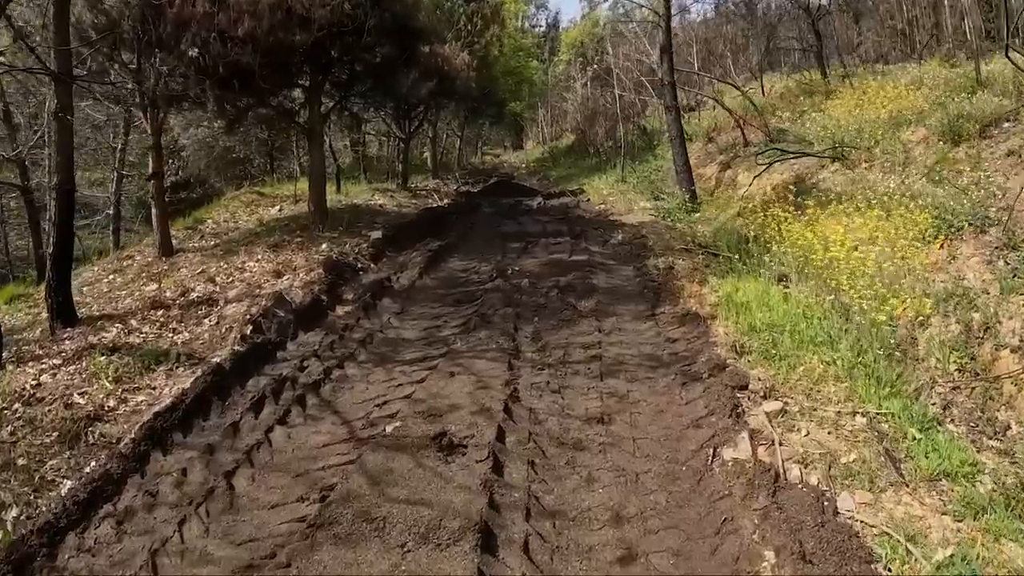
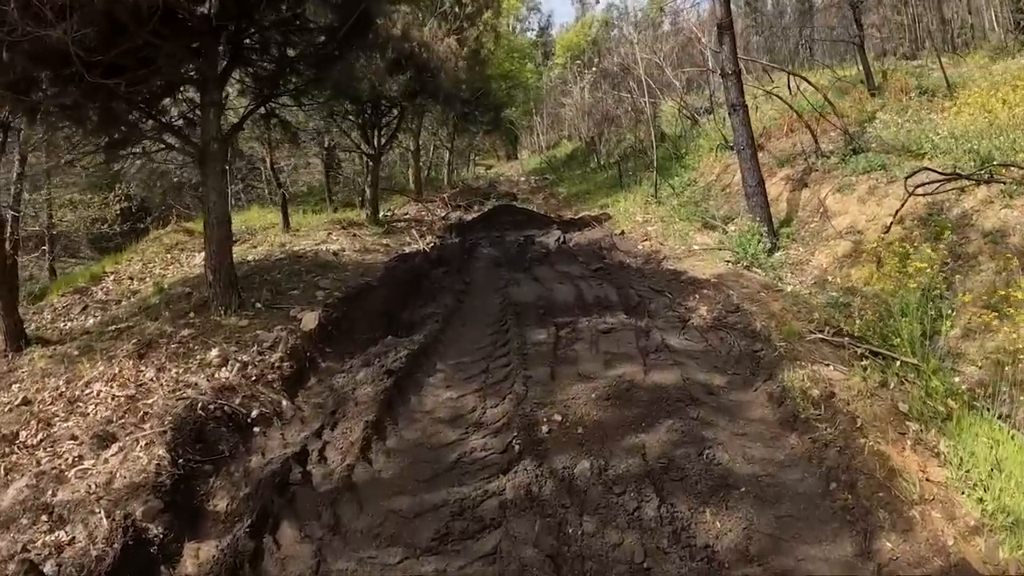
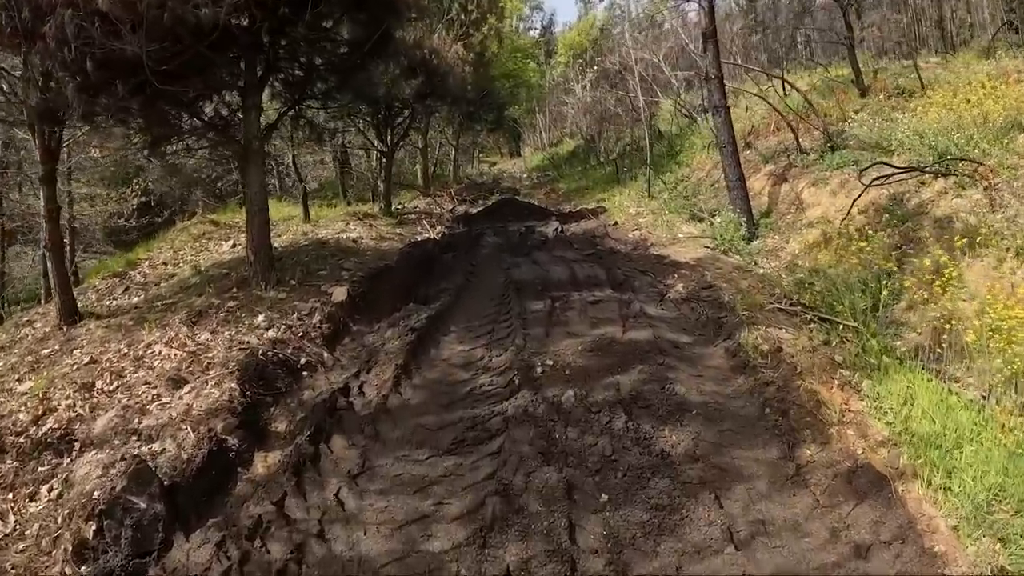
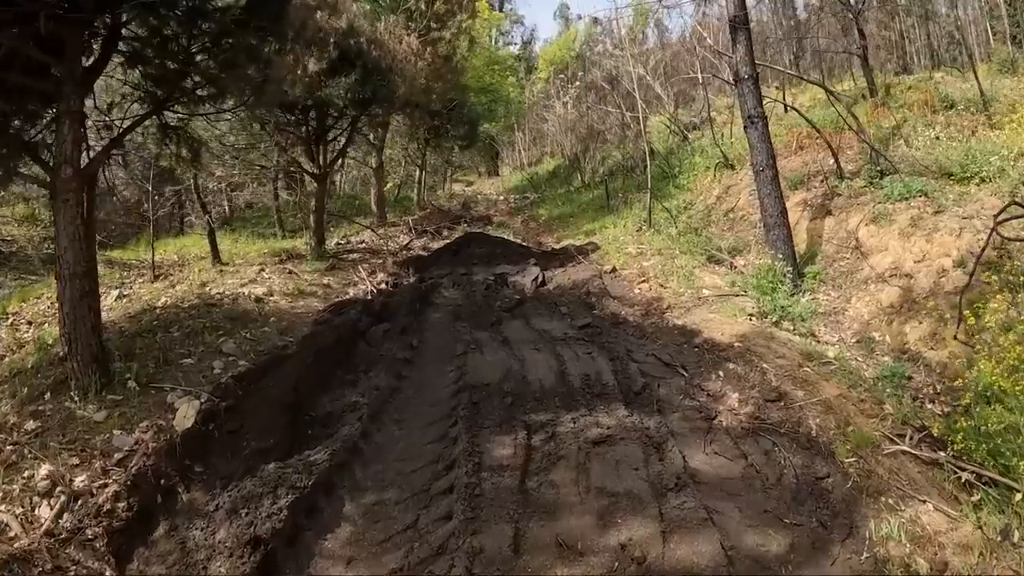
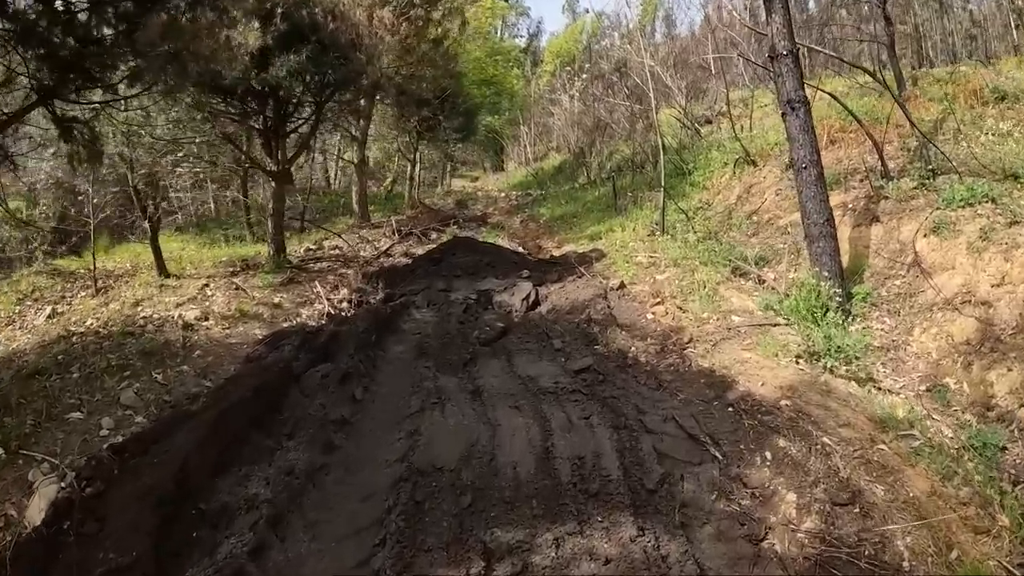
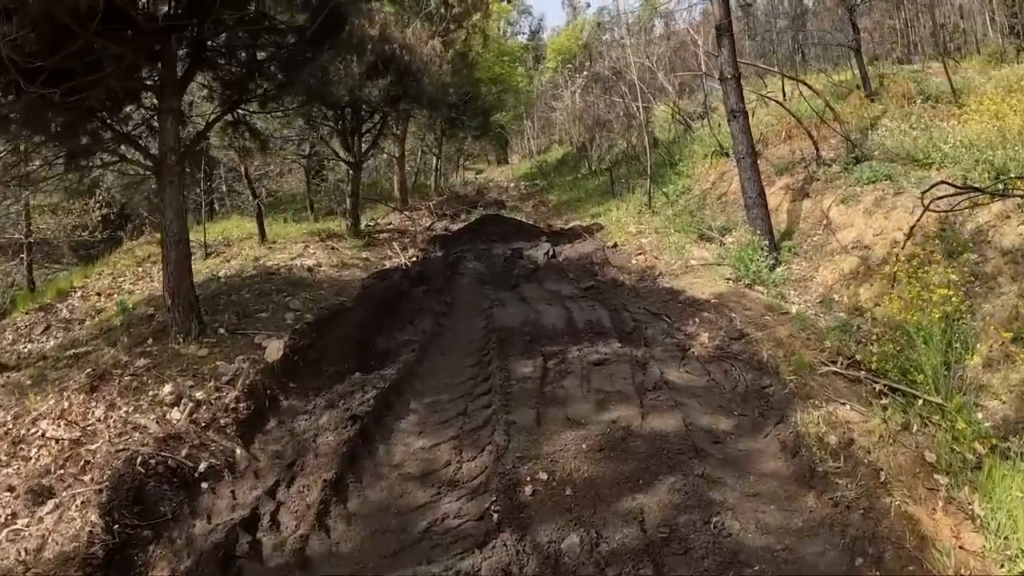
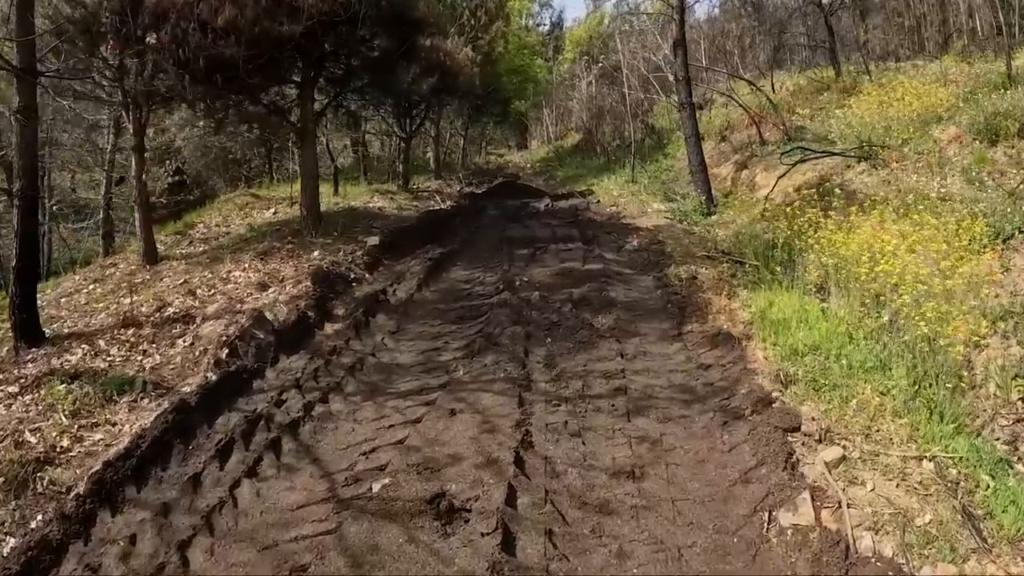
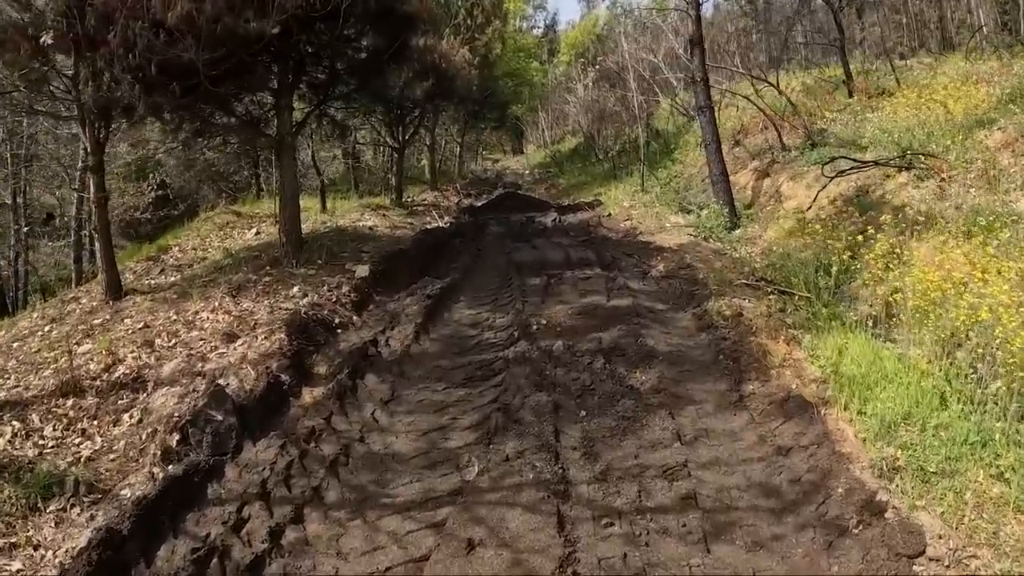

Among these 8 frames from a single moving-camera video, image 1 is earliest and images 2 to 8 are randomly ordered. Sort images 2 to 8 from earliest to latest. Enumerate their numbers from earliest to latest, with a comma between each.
7, 8, 3, 2, 6, 4, 5
